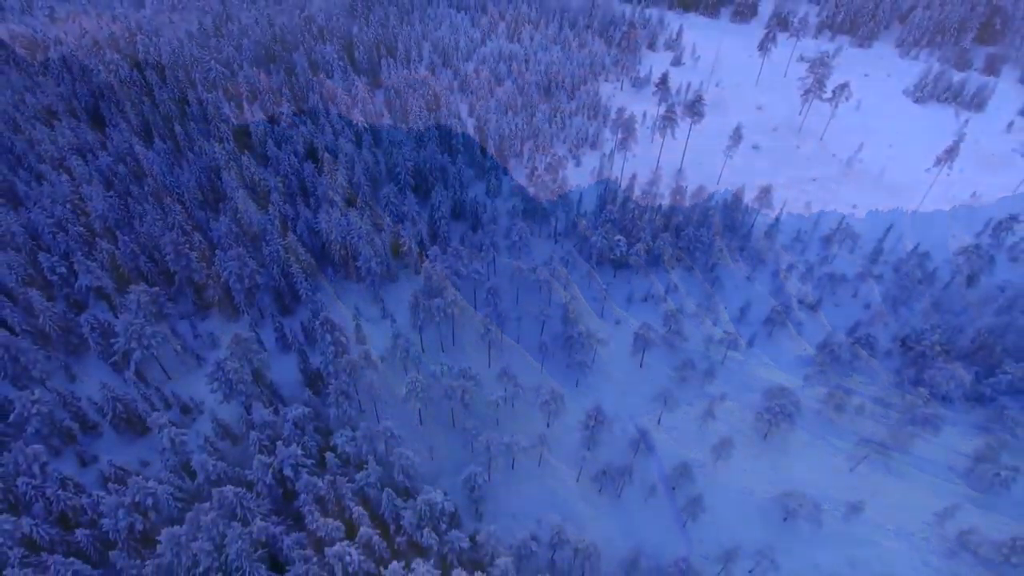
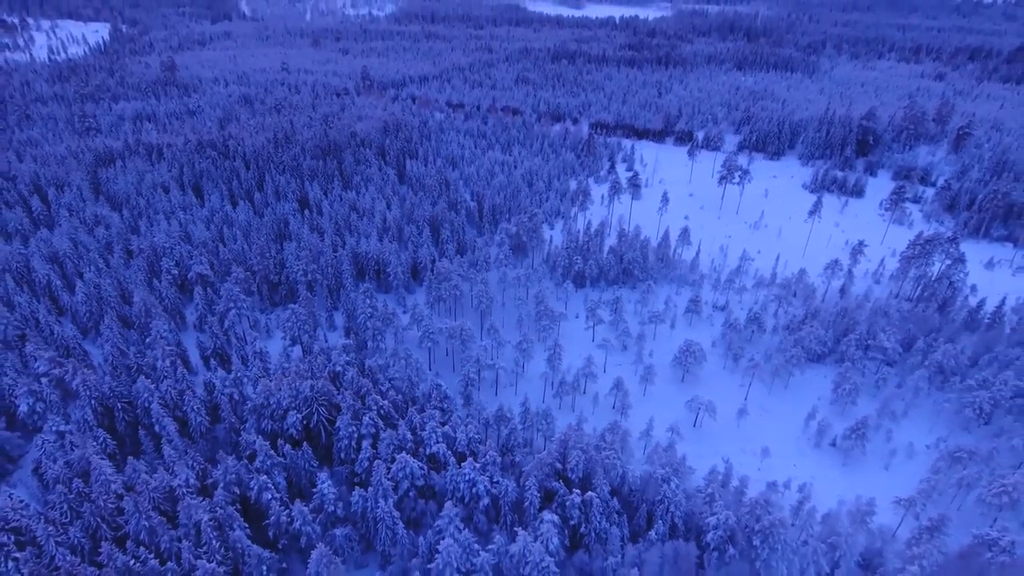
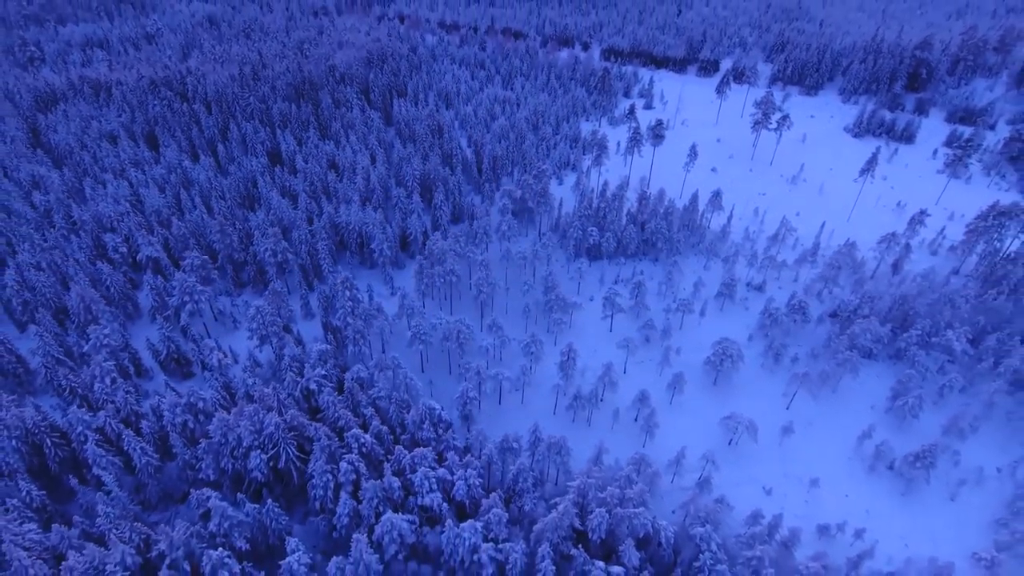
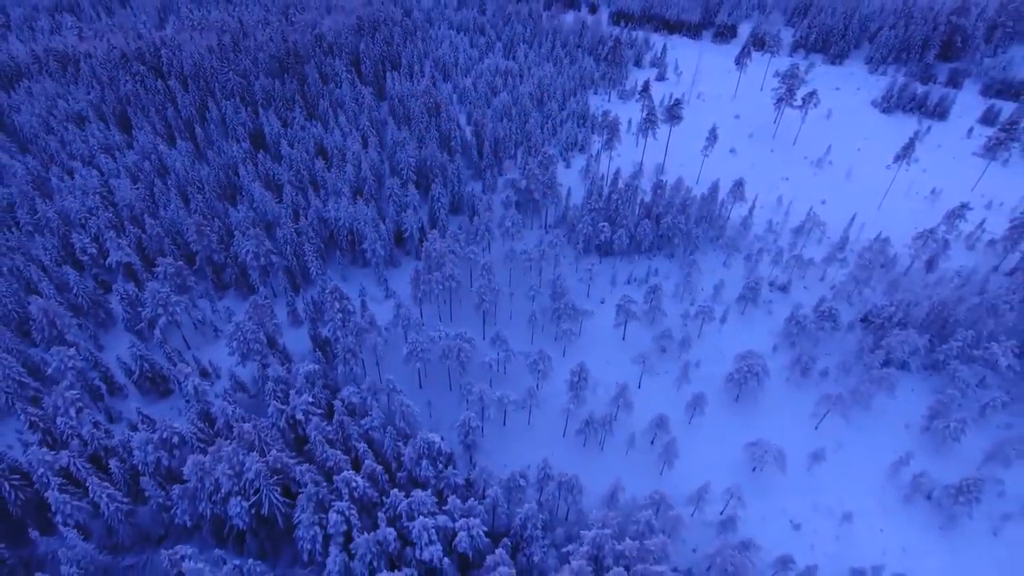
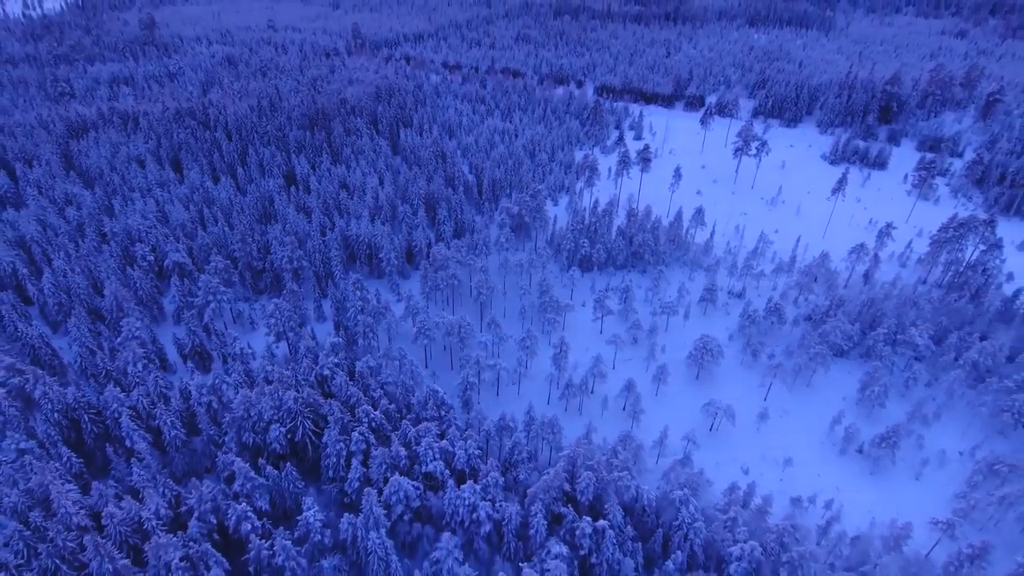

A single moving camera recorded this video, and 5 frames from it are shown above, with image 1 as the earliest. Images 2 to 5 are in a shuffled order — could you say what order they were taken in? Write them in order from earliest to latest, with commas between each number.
4, 3, 5, 2
